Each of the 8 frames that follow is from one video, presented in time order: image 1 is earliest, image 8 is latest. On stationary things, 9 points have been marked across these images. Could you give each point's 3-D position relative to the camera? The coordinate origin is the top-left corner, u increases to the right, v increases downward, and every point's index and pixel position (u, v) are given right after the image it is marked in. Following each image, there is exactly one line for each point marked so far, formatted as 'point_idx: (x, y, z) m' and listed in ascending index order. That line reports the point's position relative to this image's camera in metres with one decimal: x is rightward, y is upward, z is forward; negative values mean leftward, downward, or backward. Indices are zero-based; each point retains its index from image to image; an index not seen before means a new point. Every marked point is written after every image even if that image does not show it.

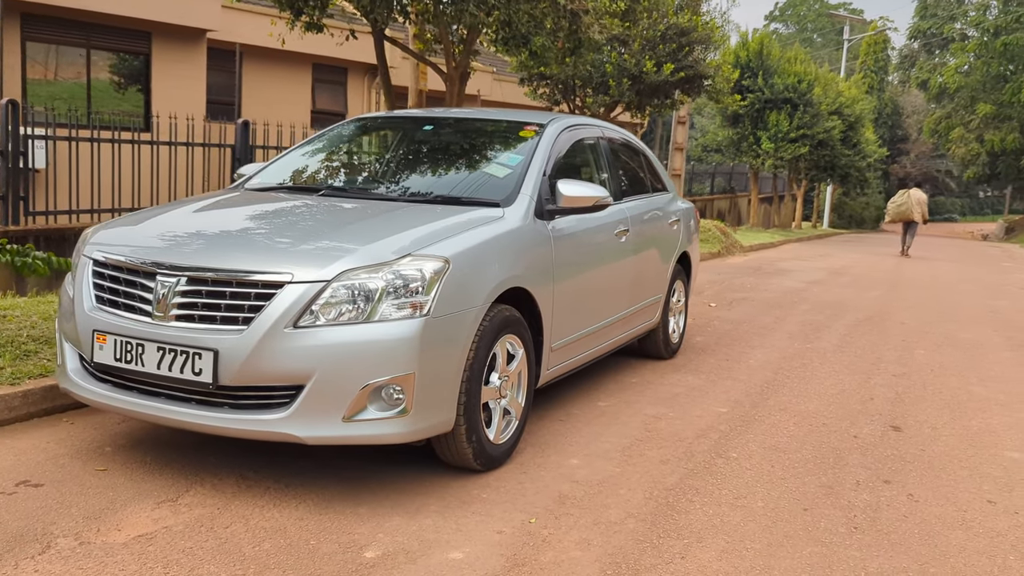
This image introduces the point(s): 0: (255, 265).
0: (-0.9, +0.1, +3.2) m
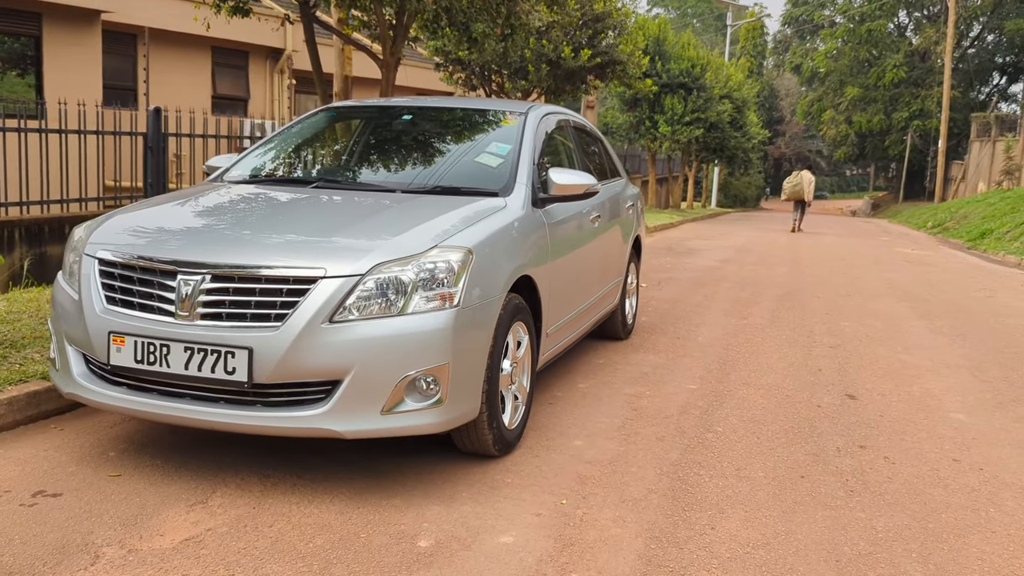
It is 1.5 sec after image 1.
0: (-0.8, +0.1, +3.2) m
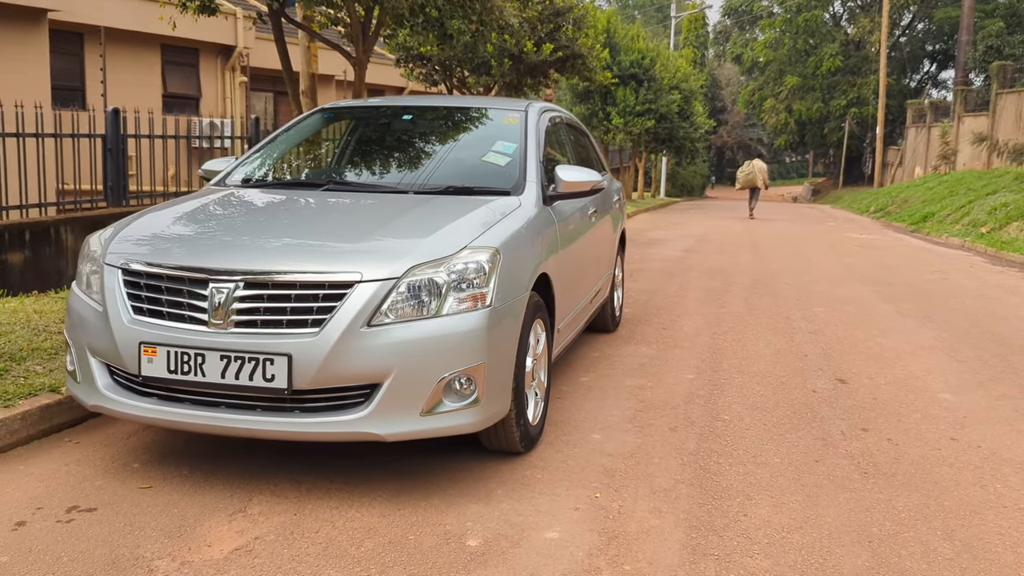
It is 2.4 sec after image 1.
0: (-0.7, +0.1, +3.2) m
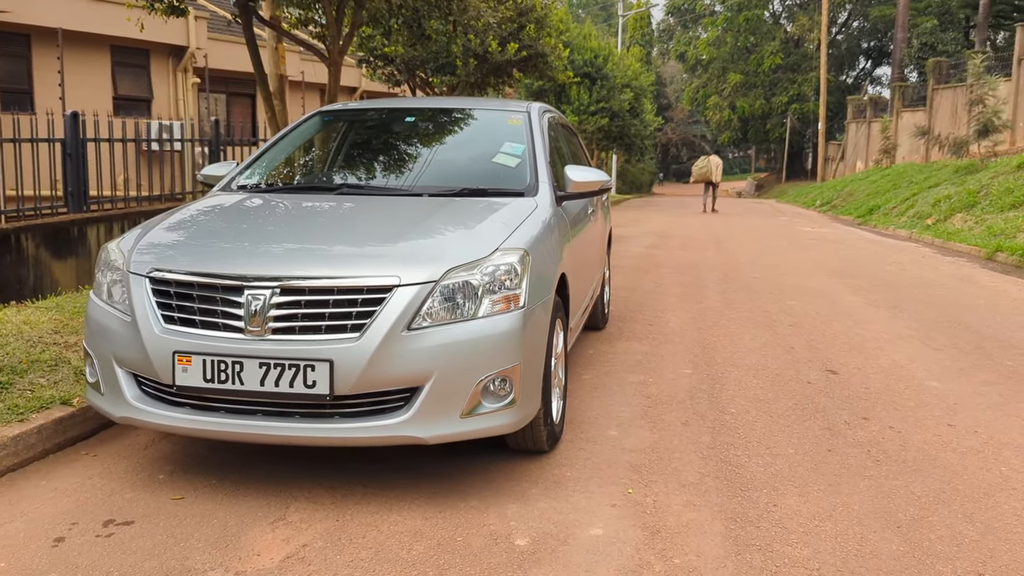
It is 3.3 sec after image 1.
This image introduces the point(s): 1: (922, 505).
0: (-0.5, +0.1, +3.1) m
1: (+1.6, -0.9, +3.5) m
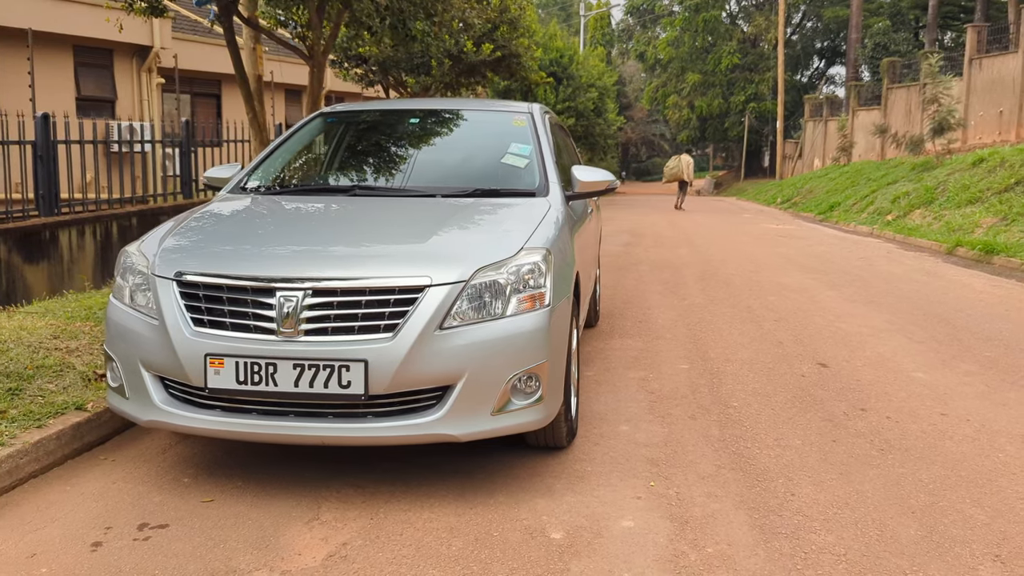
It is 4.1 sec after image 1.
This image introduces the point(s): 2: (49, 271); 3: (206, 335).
0: (-0.4, +0.1, +3.2) m
1: (+1.7, -0.8, +3.7) m
2: (-4.4, +0.2, +8.4) m
3: (-1.1, -0.2, +3.2) m
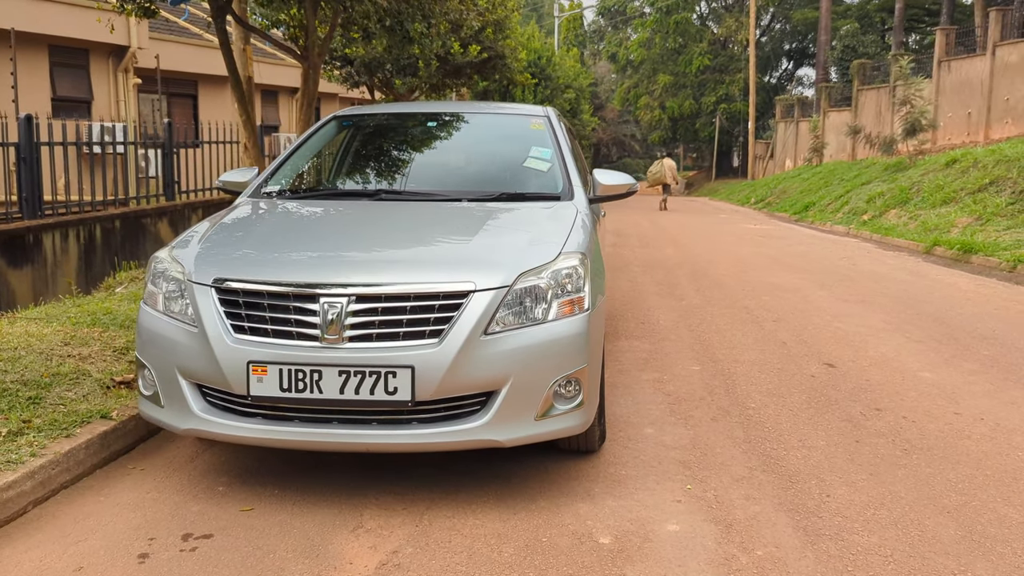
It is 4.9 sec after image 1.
0: (-0.3, 0.0, +3.2) m
1: (+1.9, -0.9, +3.7) m
2: (-4.4, +0.1, +8.3) m
3: (-0.9, -0.2, +3.2) m
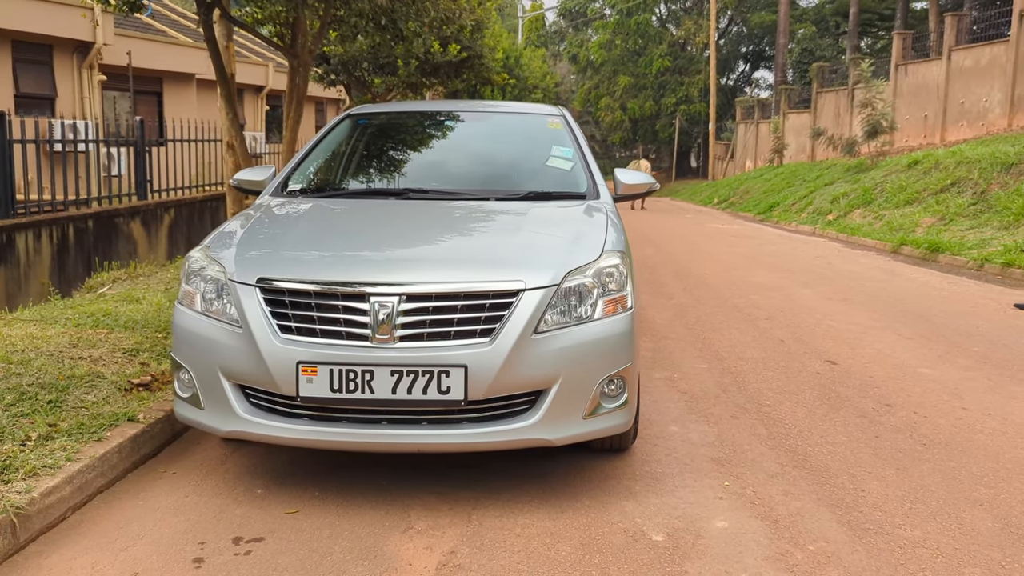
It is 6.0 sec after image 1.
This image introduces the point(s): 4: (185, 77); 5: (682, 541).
0: (-0.1, 0.0, +3.1) m
1: (+2.1, -0.8, +3.8) m
2: (-4.5, +0.1, +8.1) m
3: (-0.8, -0.2, +3.1) m
4: (-7.1, +4.6, +19.2) m
5: (+0.6, -0.9, +3.1) m
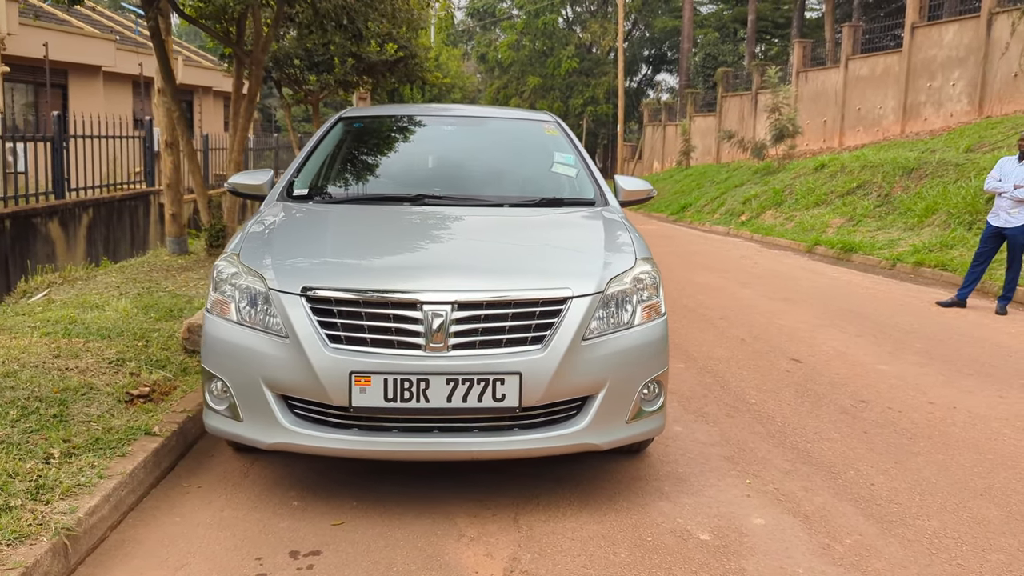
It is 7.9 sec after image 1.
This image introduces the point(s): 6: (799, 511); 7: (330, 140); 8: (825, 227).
0: (+0.1, 0.0, +3.2) m
1: (+2.2, -0.9, +4.1) m
2: (-4.8, +0.1, +7.6) m
3: (-0.6, -0.2, +3.1) m
4: (-8.6, +4.5, +18.4) m
5: (+0.8, -0.9, +3.2) m
6: (+1.1, -0.9, +3.5) m
7: (-1.1, +0.8, +5.0) m
8: (+6.6, +1.2, +18.2) m
